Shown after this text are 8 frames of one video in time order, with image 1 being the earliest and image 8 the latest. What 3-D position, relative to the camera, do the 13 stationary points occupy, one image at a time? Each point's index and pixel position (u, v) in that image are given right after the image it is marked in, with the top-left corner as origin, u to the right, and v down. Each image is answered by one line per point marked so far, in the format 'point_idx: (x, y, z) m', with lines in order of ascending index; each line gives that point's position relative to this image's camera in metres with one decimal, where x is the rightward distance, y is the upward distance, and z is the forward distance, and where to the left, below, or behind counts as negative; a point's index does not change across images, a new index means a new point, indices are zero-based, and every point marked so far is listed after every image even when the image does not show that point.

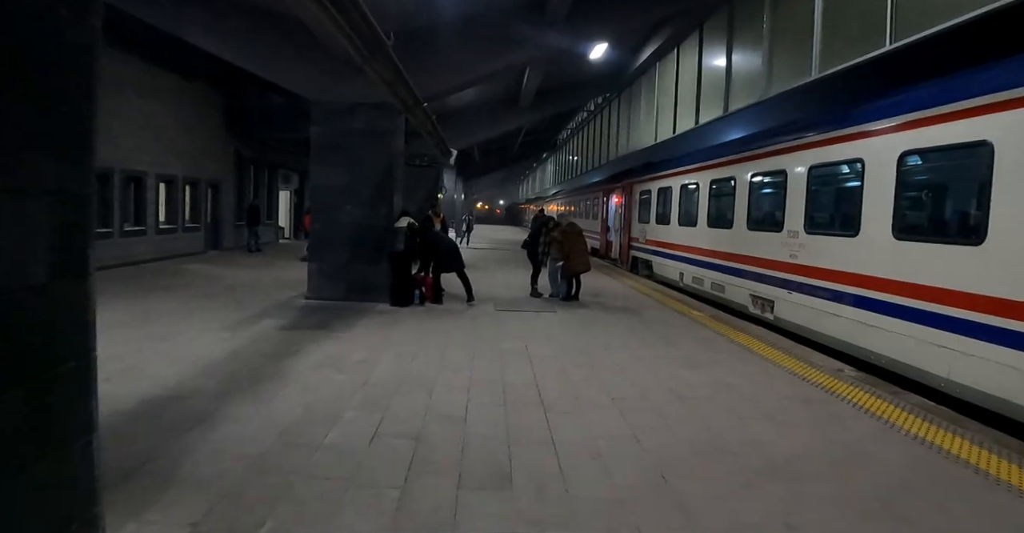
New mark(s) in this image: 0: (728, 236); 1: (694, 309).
0: (+4.3, +0.6, +10.2) m
1: (+3.4, -0.8, +9.4) m
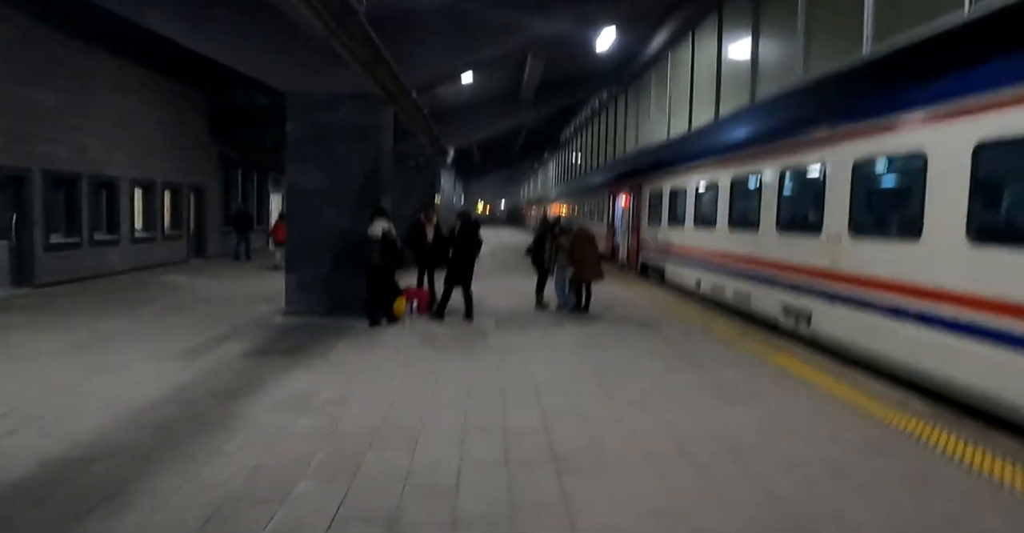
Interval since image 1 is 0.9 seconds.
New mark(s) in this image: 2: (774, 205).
0: (+4.3, +0.5, +9.2) m
1: (+3.4, -0.9, +8.4) m
2: (+4.4, +1.0, +8.6) m
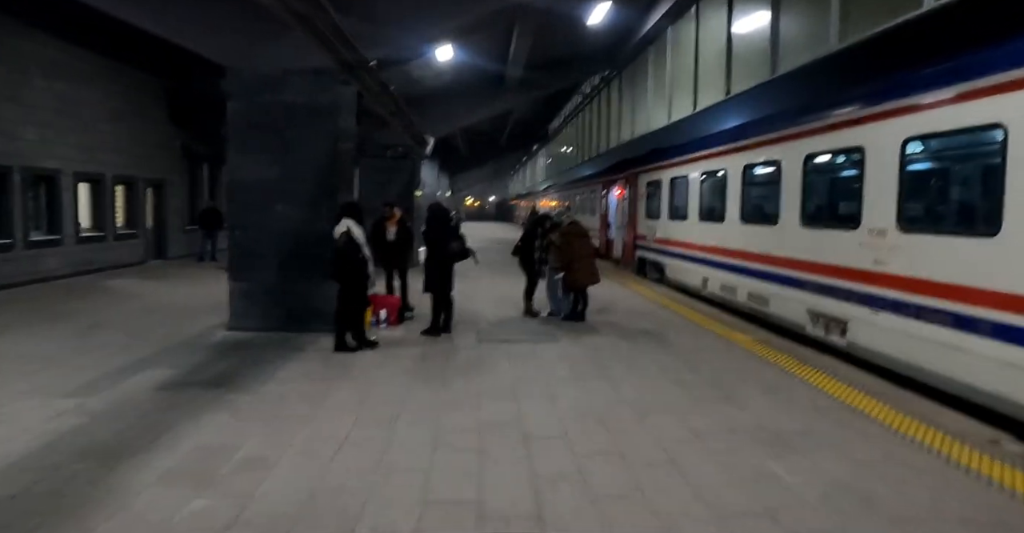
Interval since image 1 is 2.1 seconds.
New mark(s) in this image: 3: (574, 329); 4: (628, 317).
0: (+4.1, +0.5, +8.1) m
1: (+3.2, -0.9, +7.3) m
2: (+4.2, +1.1, +7.5) m
3: (+0.9, -0.9, +7.0) m
4: (+1.8, -0.8, +7.7) m
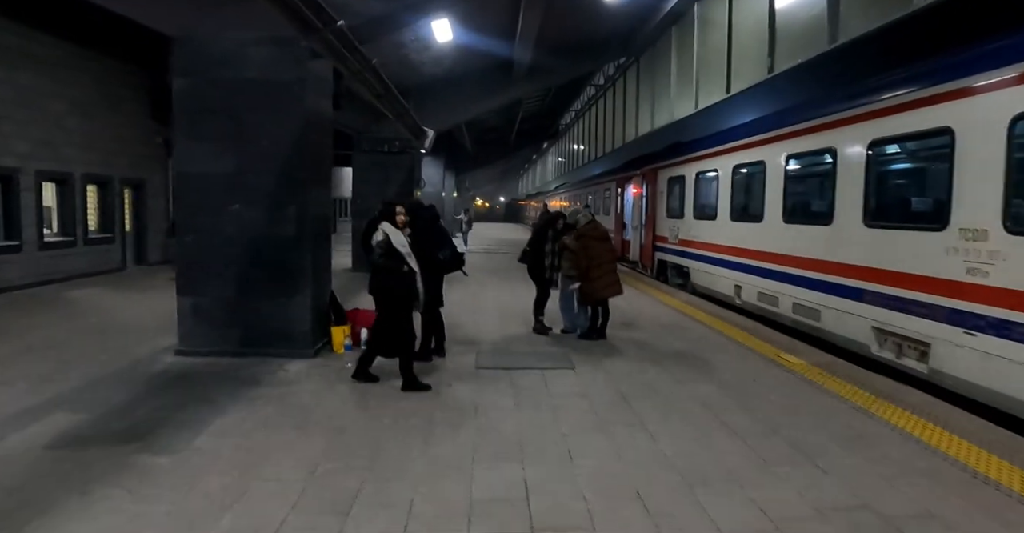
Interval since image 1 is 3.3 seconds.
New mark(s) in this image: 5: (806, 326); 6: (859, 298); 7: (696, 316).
0: (+4.2, +0.4, +6.9) m
1: (+3.3, -1.0, +6.1) m
2: (+4.2, +1.0, +6.3) m
3: (+0.9, -1.0, +5.8) m
4: (+1.9, -0.9, +6.6) m
5: (+4.1, -0.8, +7.1) m
6: (+4.1, -0.4, +6.0) m
7: (+2.8, -0.8, +7.8) m
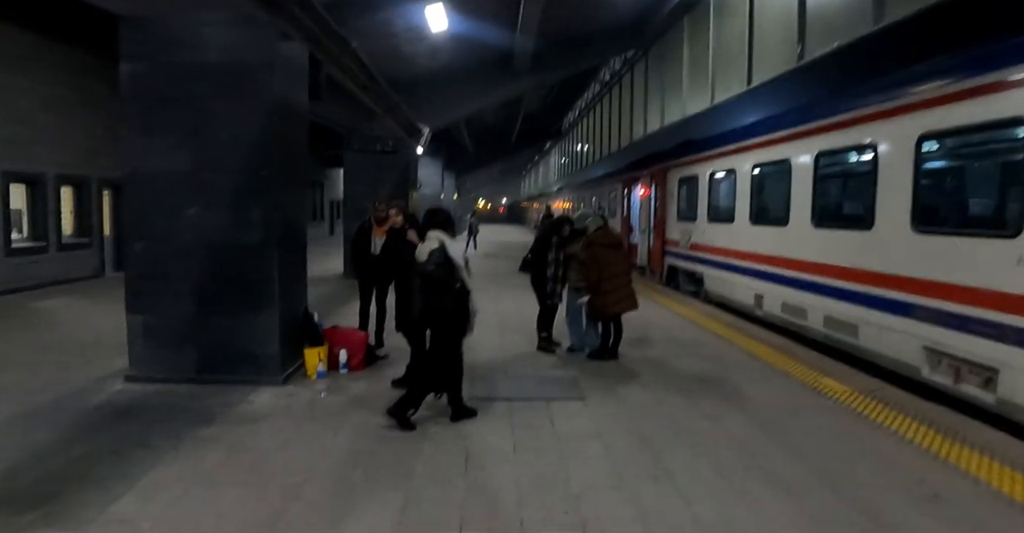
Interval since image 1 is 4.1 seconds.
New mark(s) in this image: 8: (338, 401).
0: (+4.2, +0.3, +6.2) m
1: (+3.3, -1.1, +5.4) m
2: (+4.2, +0.8, +5.6) m
3: (+0.9, -1.1, +5.1) m
4: (+1.9, -1.0, +5.9) m
5: (+4.1, -1.0, +6.4) m
6: (+4.1, -0.5, +5.3) m
7: (+2.9, -0.9, +7.1) m
8: (-1.5, -1.2, +4.5) m
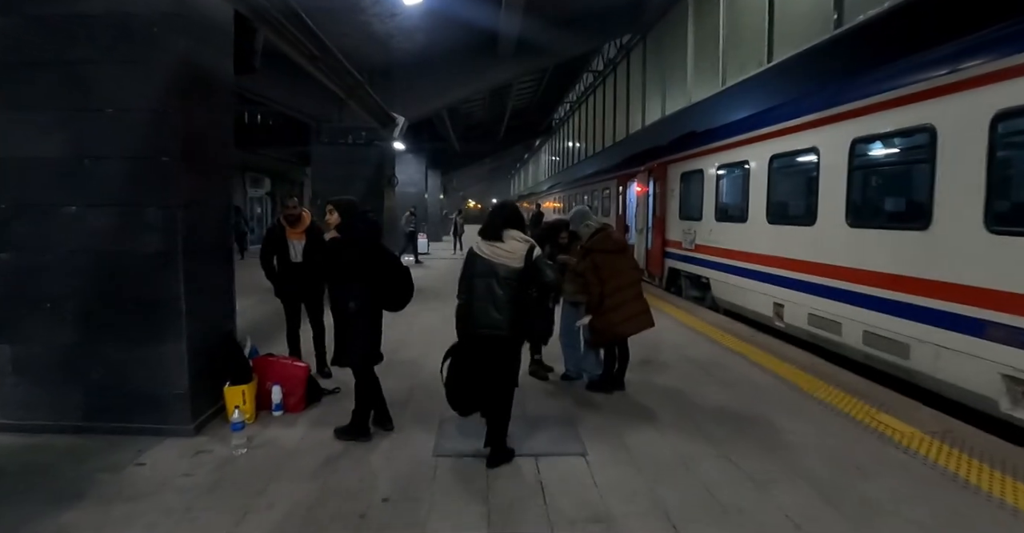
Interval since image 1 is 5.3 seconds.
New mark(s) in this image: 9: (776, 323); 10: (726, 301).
0: (+4.0, +0.2, +5.2) m
1: (+3.1, -1.2, +4.4) m
2: (+4.0, +0.8, +4.6) m
3: (+0.8, -1.2, +4.0) m
4: (+1.7, -1.1, +4.8) m
5: (+4.0, -1.0, +5.4) m
6: (+4.0, -0.6, +4.3) m
7: (+2.7, -1.0, +6.1) m
8: (-1.7, -1.3, +3.4) m
9: (+3.8, -0.8, +7.2) m
10: (+3.7, -0.6, +8.8) m
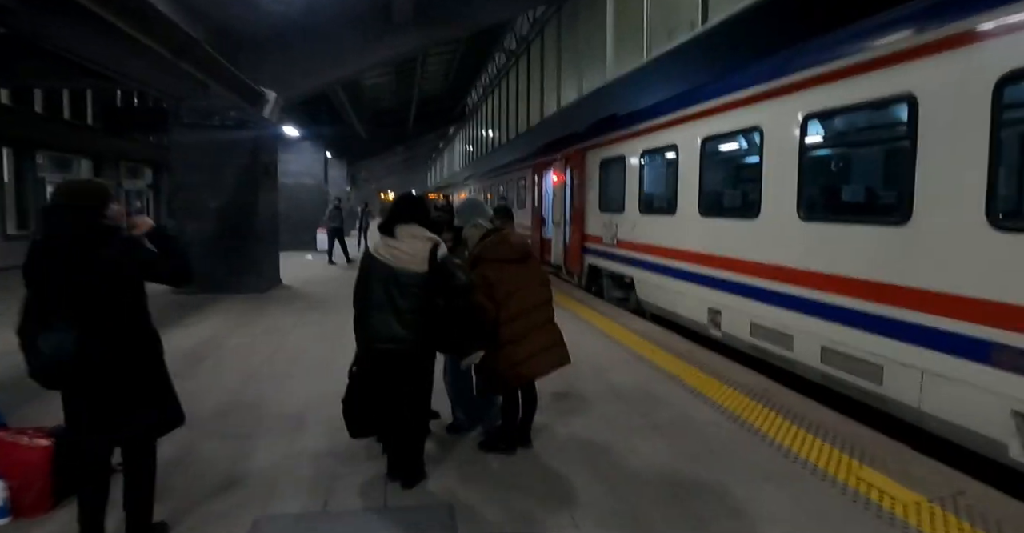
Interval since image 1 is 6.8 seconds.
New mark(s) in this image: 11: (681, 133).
0: (+3.0, +0.2, +4.5) m
1: (+2.3, -1.2, +3.5) m
2: (+3.1, +0.8, +3.8) m
3: (0.0, -1.3, +2.8) m
4: (+0.8, -1.1, +3.8) m
5: (+3.0, -1.0, +4.6) m
6: (+3.1, -0.6, +3.6) m
7: (+1.6, -1.0, +5.1) m
8: (-2.3, -1.4, +1.8) m
9: (+2.5, -0.8, +6.4) m
10: (+2.1, -0.5, +7.9) m
11: (+2.5, +1.9, +7.0) m
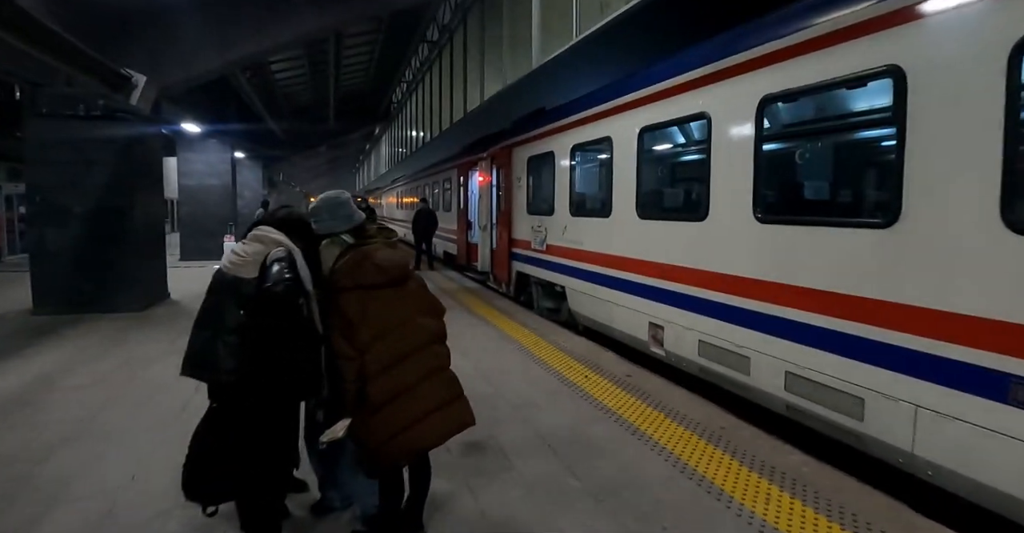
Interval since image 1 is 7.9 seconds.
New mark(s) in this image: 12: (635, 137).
0: (+2.3, +0.1, +3.9) m
1: (+1.7, -1.3, +2.9) m
2: (+2.5, +0.7, +3.3) m
3: (-0.5, -1.4, +1.9) m
4: (+0.2, -1.2, +2.9) m
5: (+2.3, -1.1, +4.1) m
6: (+2.5, -0.6, +3.0) m
7: (+0.8, -1.1, +4.4) m
8: (-2.6, -1.6, +0.6) m
9: (+1.6, -0.8, +5.8) m
10: (+1.0, -0.6, +7.2) m
11: (+1.4, +1.8, +6.4) m
12: (+1.4, +1.5, +5.7) m
